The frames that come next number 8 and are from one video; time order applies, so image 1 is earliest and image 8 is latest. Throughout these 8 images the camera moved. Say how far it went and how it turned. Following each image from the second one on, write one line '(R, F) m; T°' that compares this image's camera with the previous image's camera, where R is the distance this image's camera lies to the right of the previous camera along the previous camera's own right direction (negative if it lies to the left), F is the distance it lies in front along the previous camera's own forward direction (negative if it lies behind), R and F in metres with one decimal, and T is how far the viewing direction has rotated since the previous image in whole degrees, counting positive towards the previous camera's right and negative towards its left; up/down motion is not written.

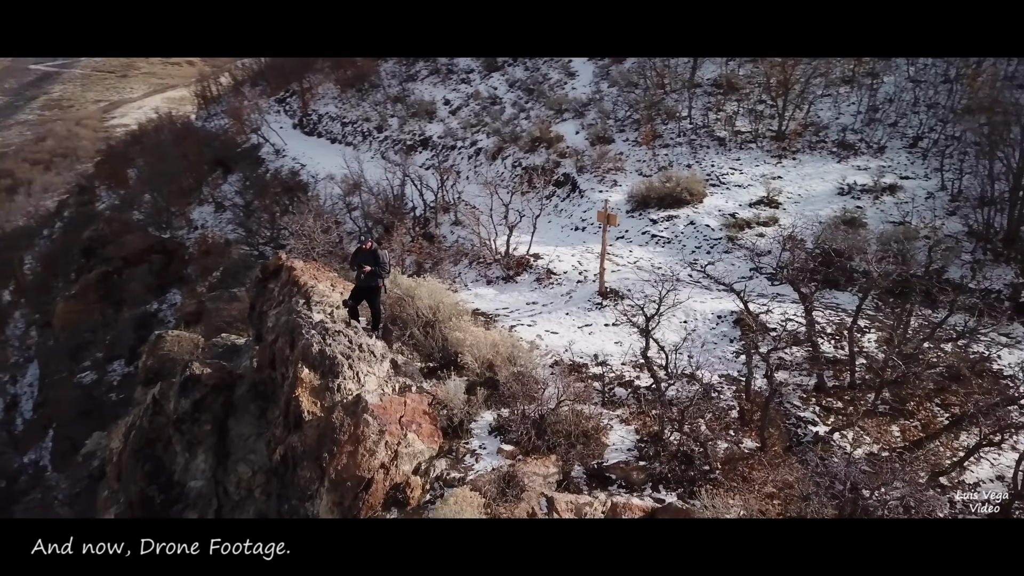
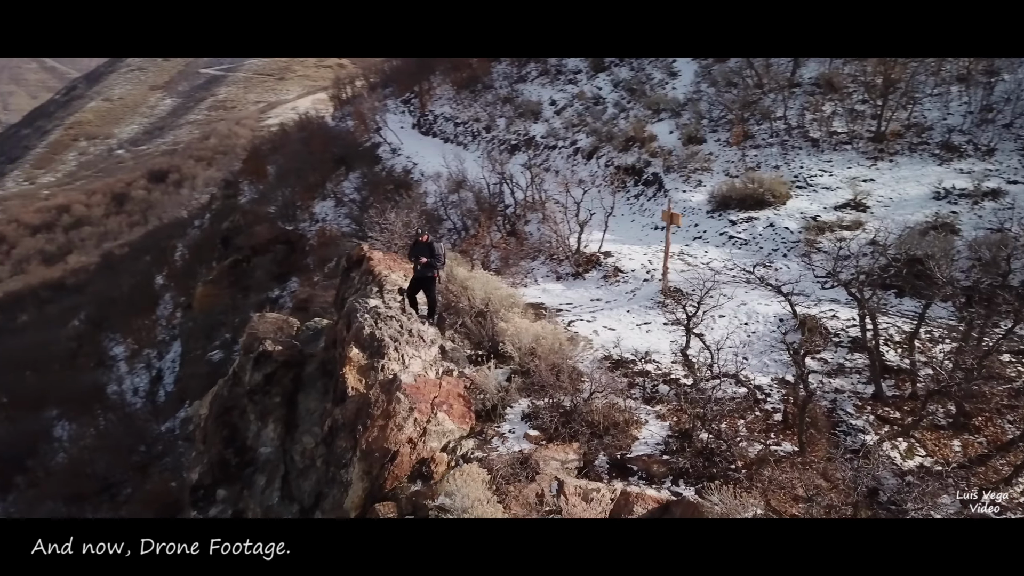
(+0.8, -0.2) m; -9°
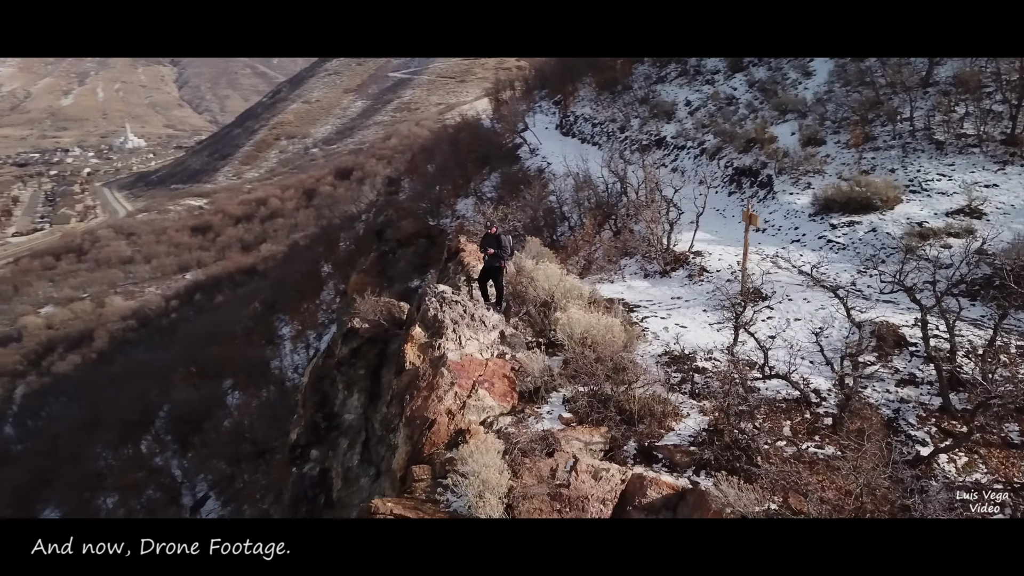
(+1.1, -0.4) m; -12°
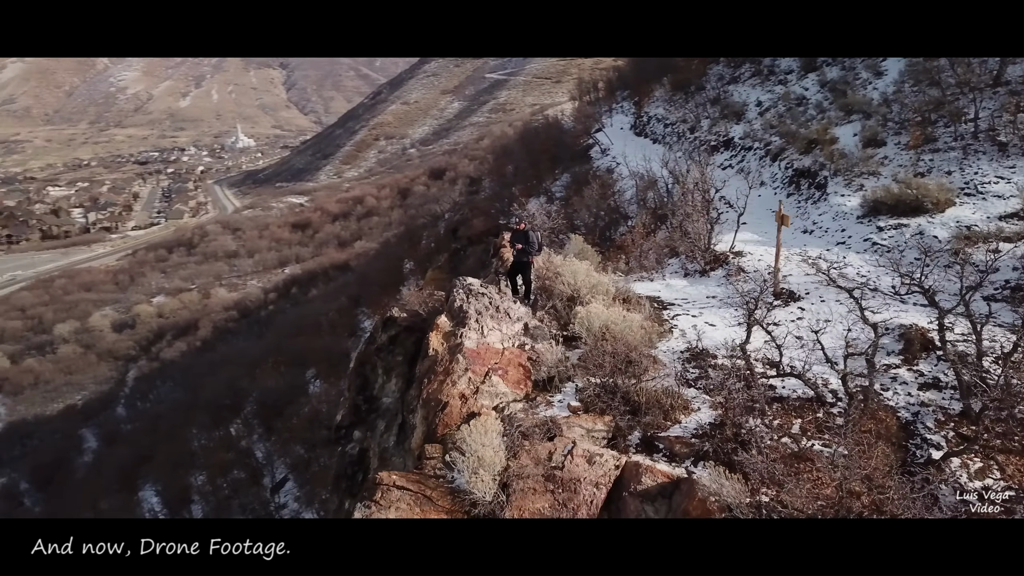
(+0.7, -0.3) m; -7°
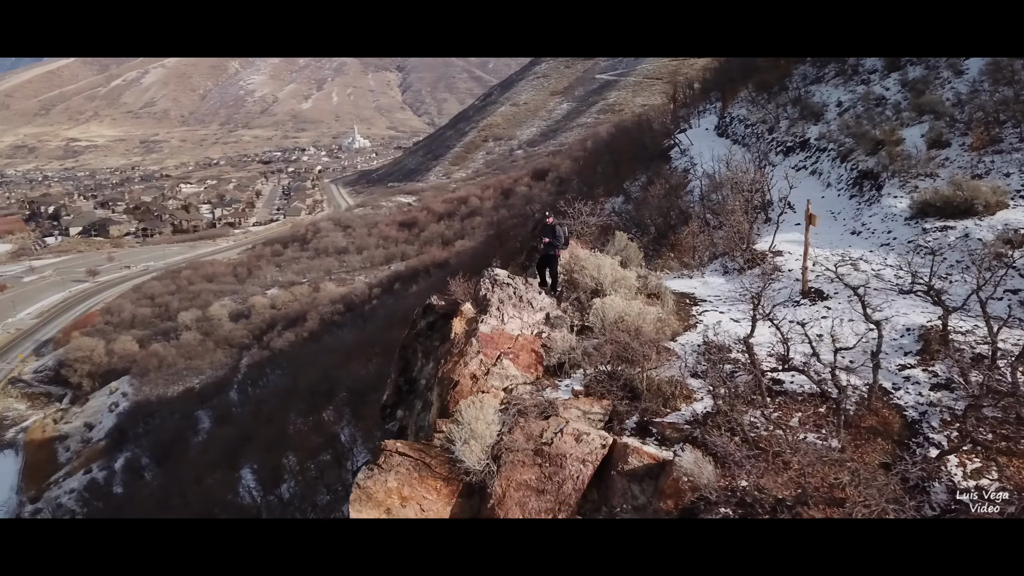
(+0.9, -0.4) m; -7°
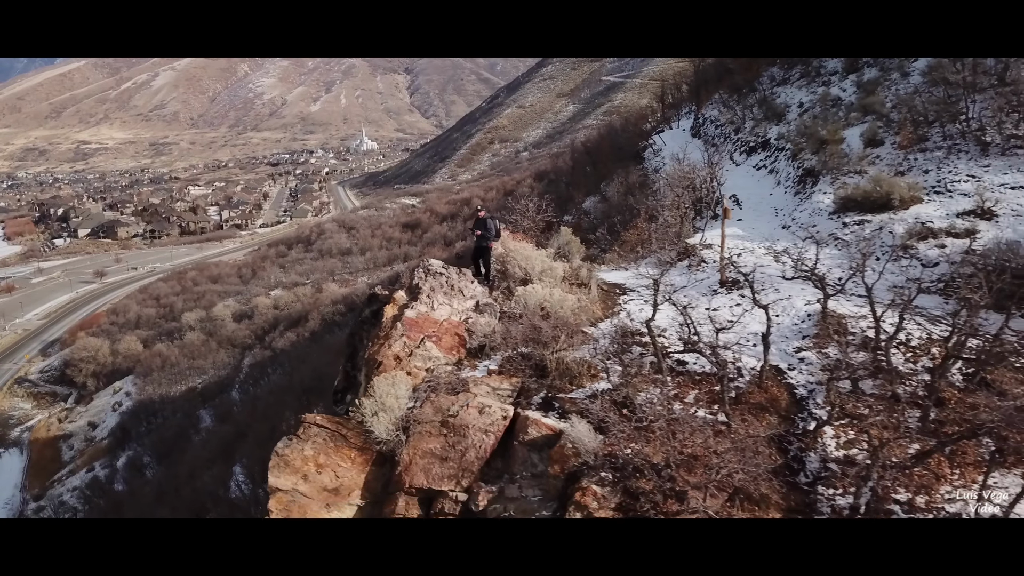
(+0.9, -0.6) m; -1°
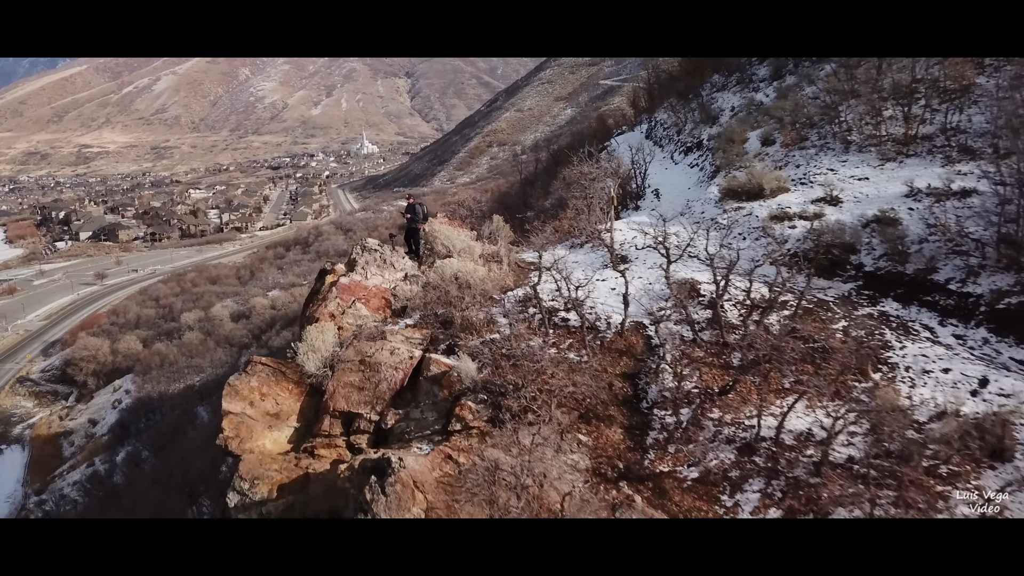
(+1.1, -2.0) m; 0°
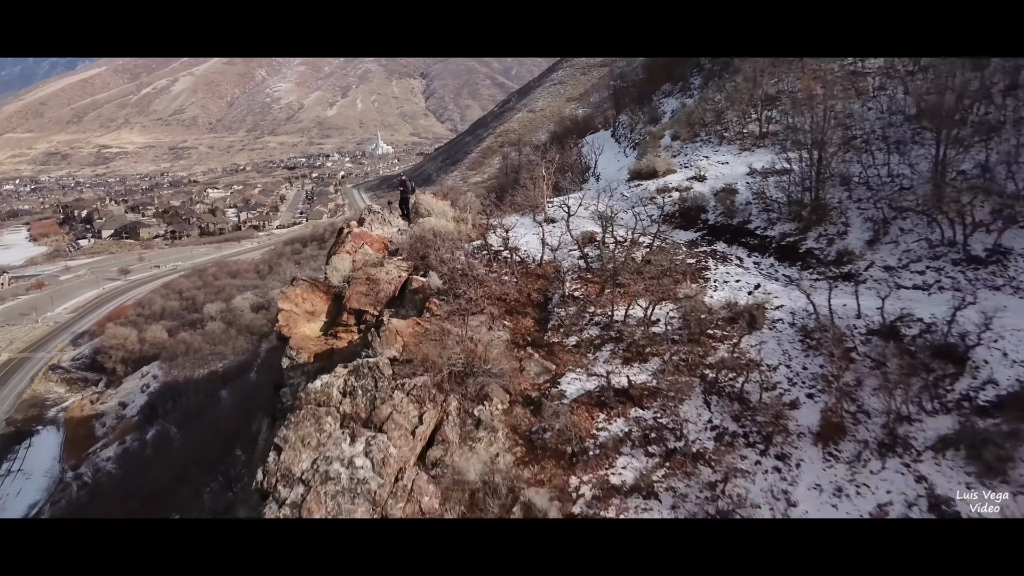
(+1.1, -5.1) m; -1°
